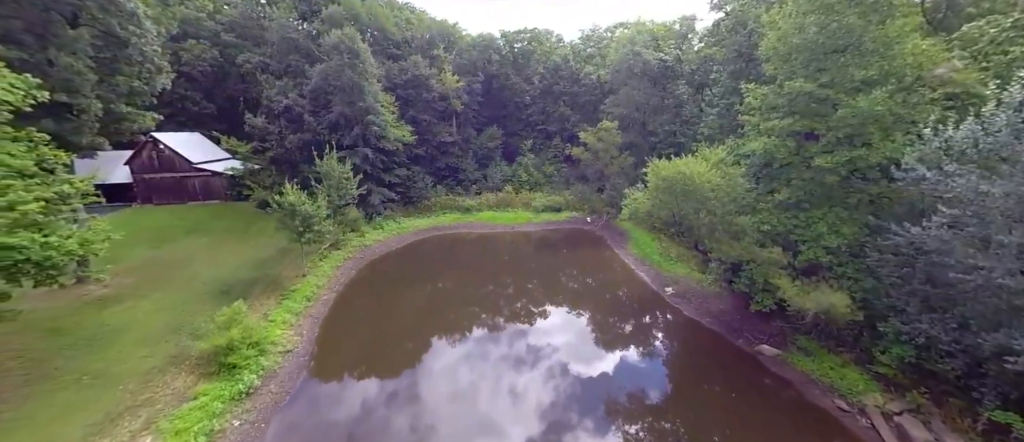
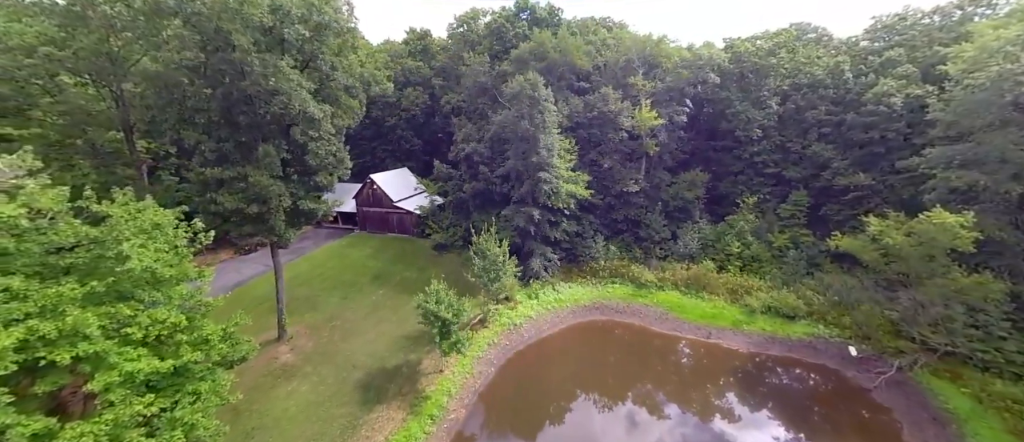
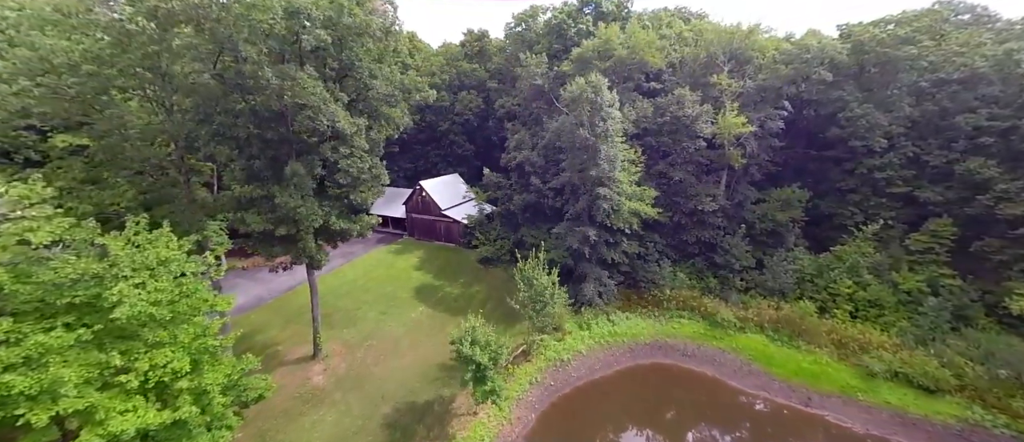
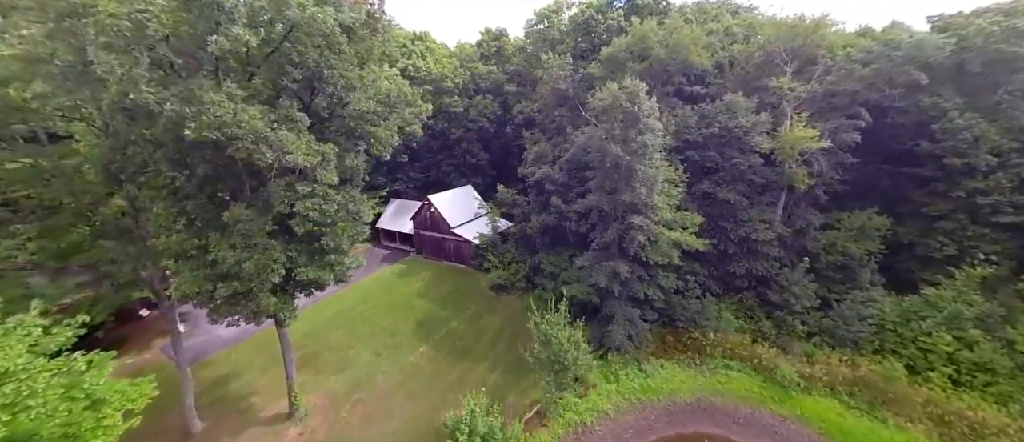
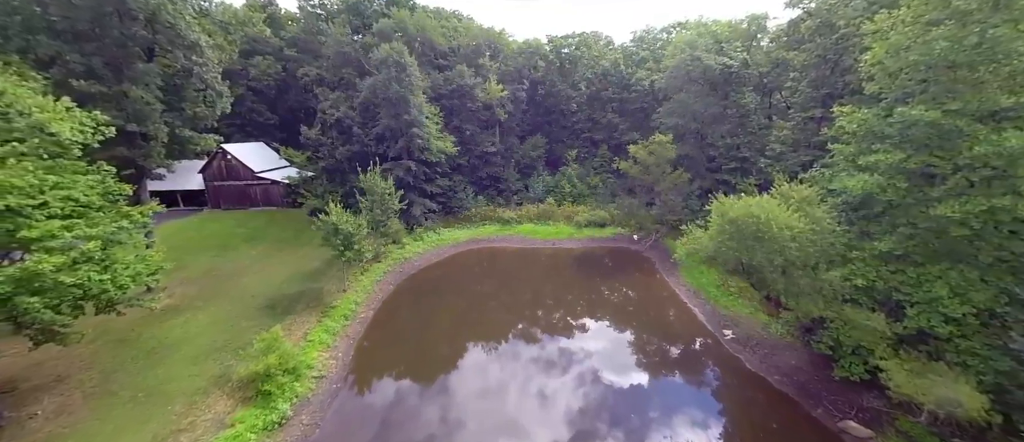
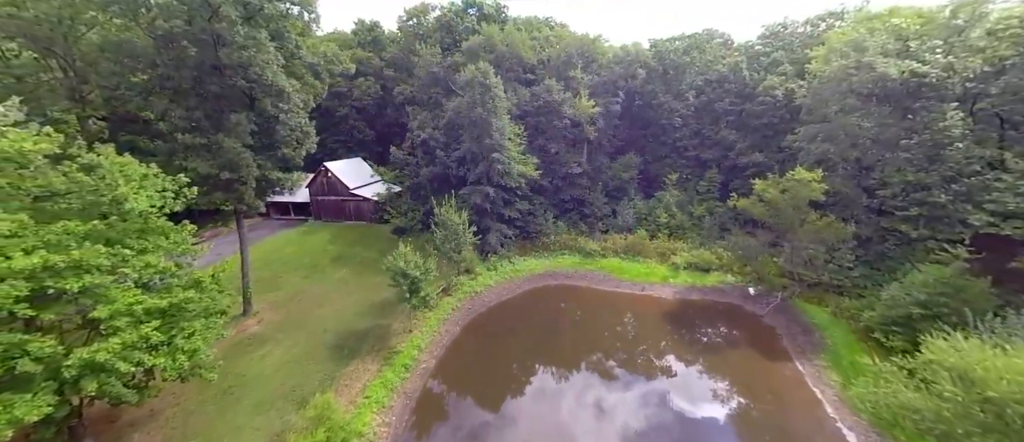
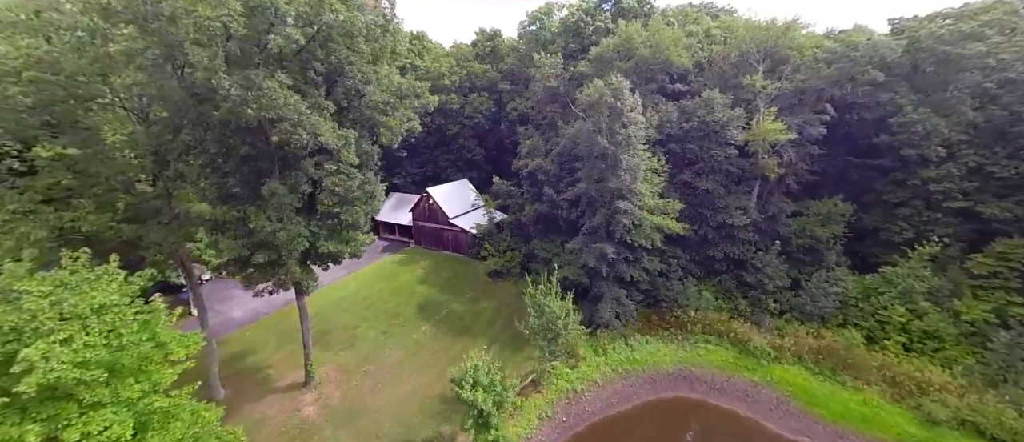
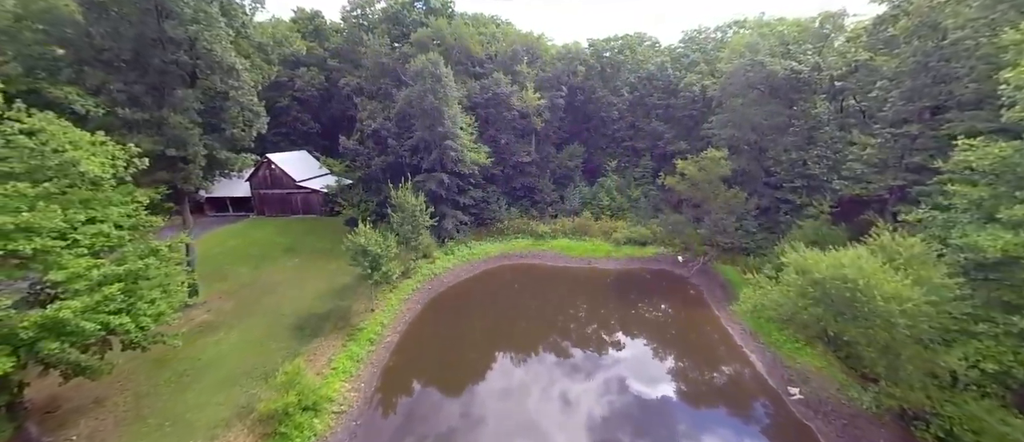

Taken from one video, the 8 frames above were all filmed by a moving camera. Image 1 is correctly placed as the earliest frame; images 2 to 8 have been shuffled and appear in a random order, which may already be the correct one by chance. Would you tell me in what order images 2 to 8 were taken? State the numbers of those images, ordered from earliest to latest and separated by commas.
5, 8, 6, 2, 3, 7, 4
